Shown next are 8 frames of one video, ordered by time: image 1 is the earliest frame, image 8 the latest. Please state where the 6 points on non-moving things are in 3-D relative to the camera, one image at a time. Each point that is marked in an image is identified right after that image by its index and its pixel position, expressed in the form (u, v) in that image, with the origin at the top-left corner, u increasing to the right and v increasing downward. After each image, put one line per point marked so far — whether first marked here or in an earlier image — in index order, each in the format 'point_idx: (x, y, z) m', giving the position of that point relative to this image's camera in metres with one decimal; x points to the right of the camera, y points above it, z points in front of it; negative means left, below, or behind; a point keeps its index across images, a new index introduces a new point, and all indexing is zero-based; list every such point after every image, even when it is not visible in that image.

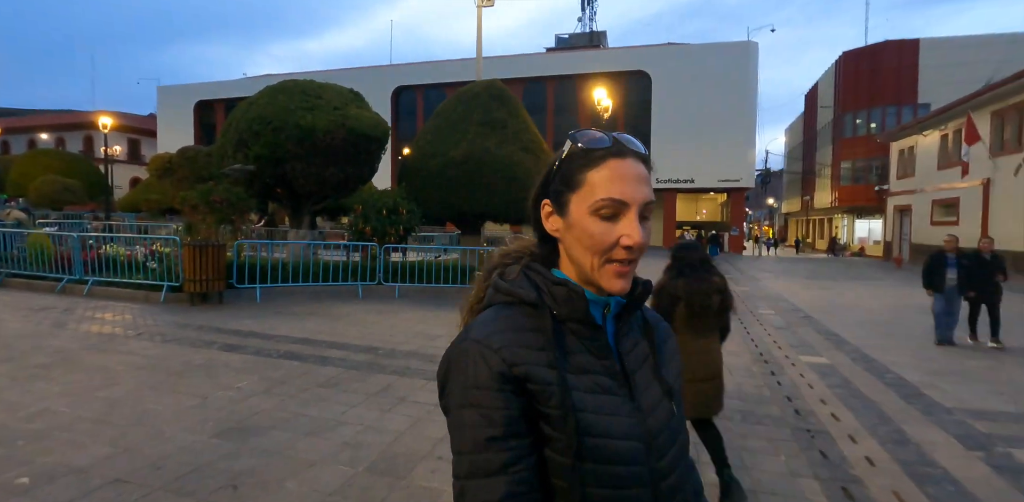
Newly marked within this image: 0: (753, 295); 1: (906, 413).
0: (+5.3, -1.1, +11.5) m
1: (+3.3, -1.5, +4.3) m
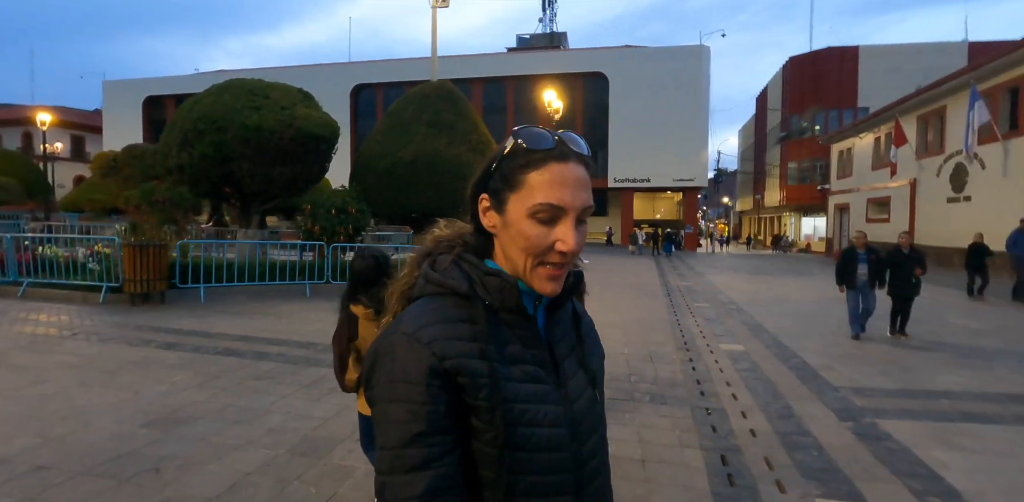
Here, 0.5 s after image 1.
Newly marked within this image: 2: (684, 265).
0: (+4.2, -1.0, +12.0) m
1: (+2.7, -1.5, +4.7) m
2: (+6.3, -0.7, +19.2) m
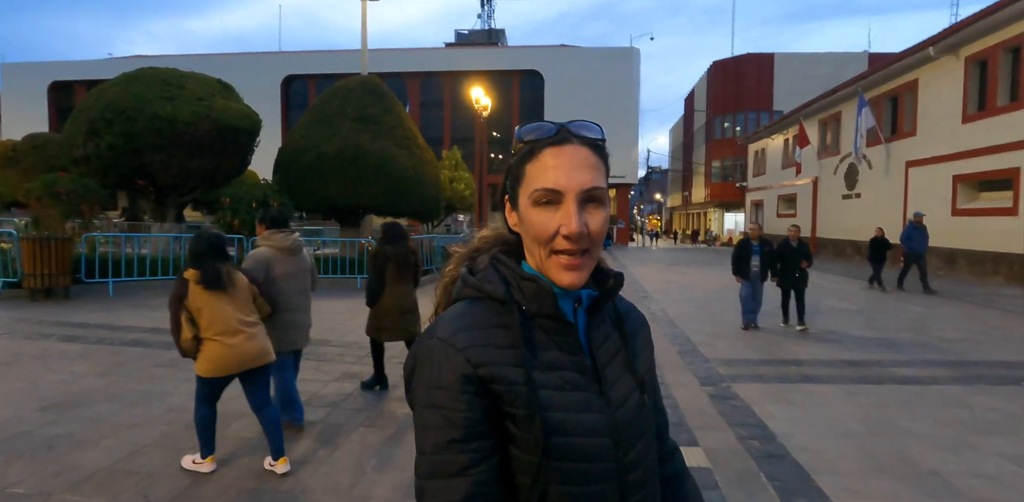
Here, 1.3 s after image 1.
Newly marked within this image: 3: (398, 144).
0: (+2.5, -0.9, +12.8) m
1: (+1.7, -1.3, +5.4) m
2: (+3.8, -0.4, +20.1) m
3: (-2.7, +2.5, +11.5) m
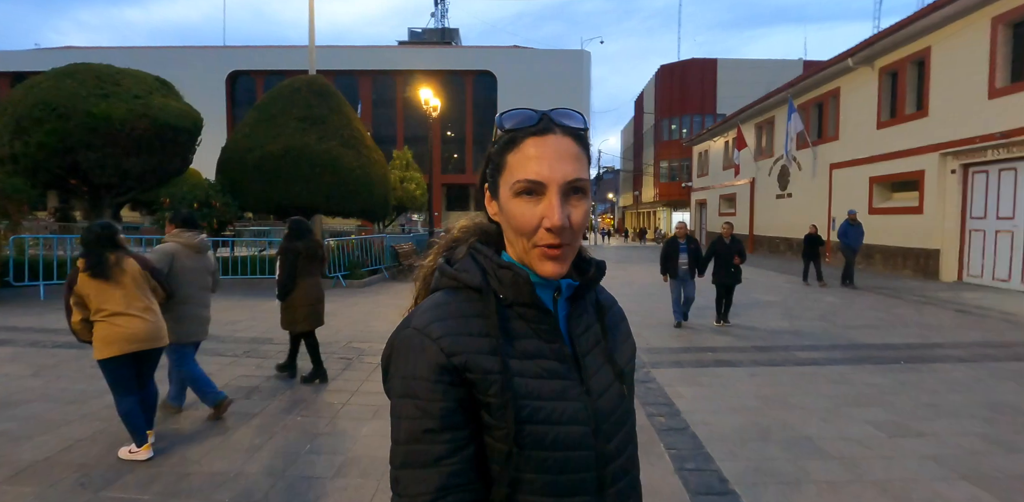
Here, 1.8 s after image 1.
0: (+1.2, -0.8, +13.3) m
1: (+1.0, -1.3, +5.8) m
2: (+1.9, -0.3, +20.7) m
3: (-3.9, +2.5, +11.5) m
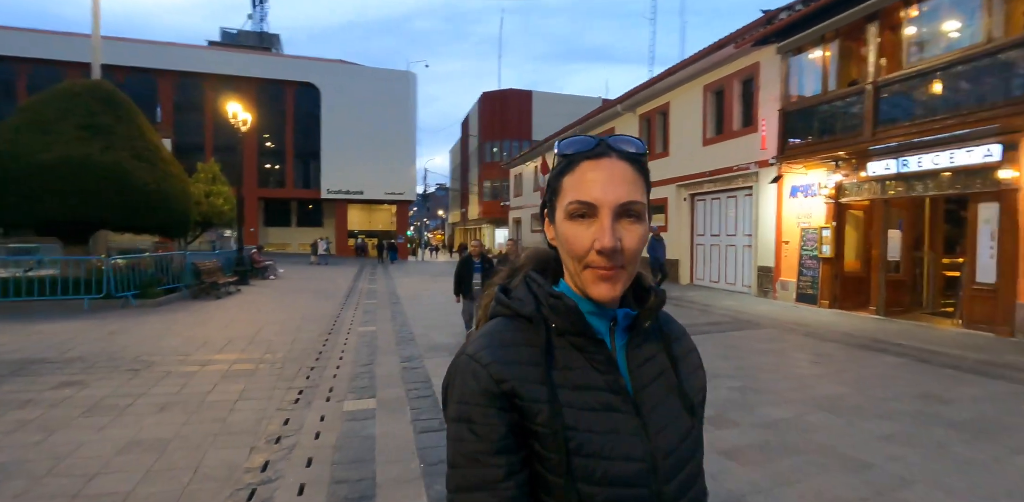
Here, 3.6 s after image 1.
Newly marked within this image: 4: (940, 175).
0: (-4.0, -1.2, +14.1) m
1: (-1.8, -1.5, +6.9) m
2: (-5.6, -0.9, +21.4) m
3: (-8.3, +2.1, +10.9) m
4: (+9.2, +1.6, +10.5) m
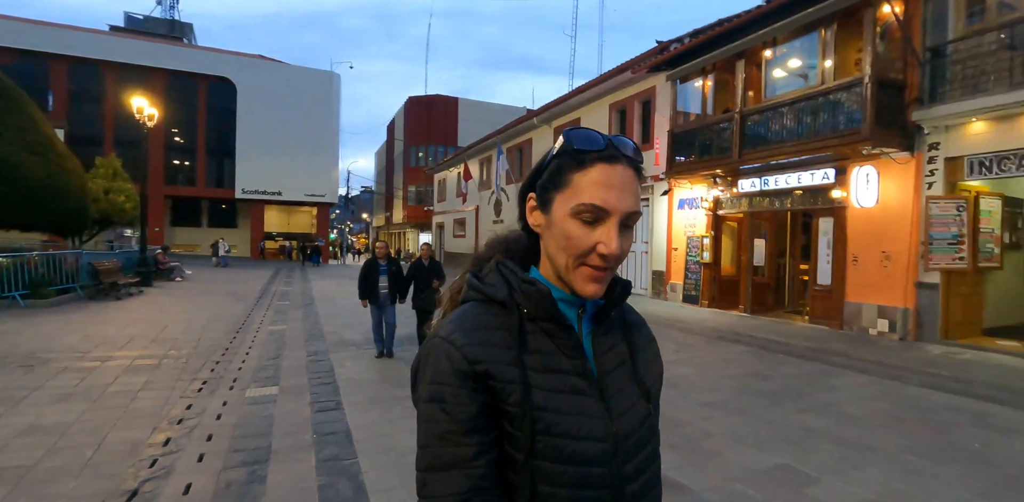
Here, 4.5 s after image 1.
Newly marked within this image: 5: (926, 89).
0: (-6.4, -1.3, +14.1) m
1: (-3.3, -1.5, +7.4) m
2: (-9.1, -1.0, +21.1) m
3: (-10.3, +2.1, +10.4) m
4: (+7.1, +1.5, +12.4) m
5: (+8.6, +3.4, +10.3) m
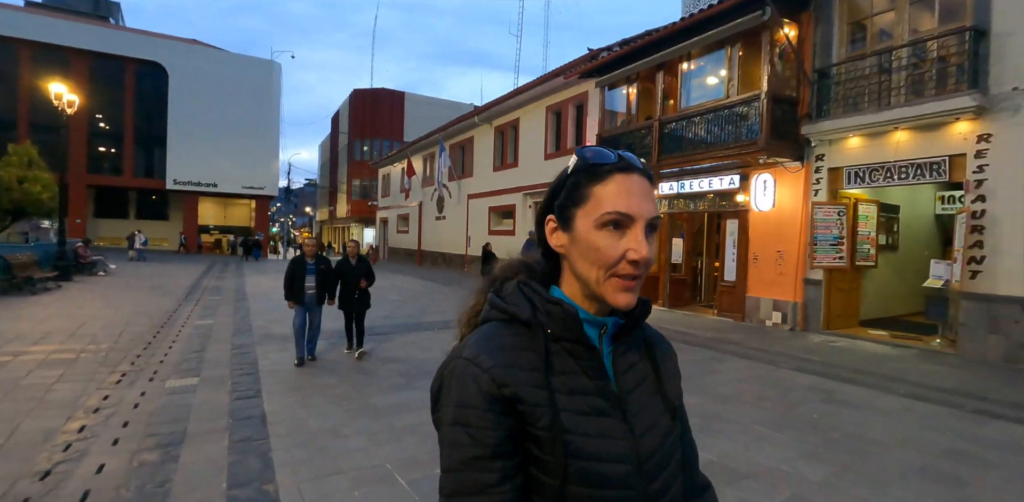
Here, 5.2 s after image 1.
0: (-8.3, -1.1, +14.0) m
1: (-4.5, -1.5, +7.6) m
2: (-11.6, -0.8, +20.7) m
3: (-11.7, +2.3, +9.9) m
4: (+5.3, +1.5, +13.6) m
5: (+7.1, +3.4, +11.6) m
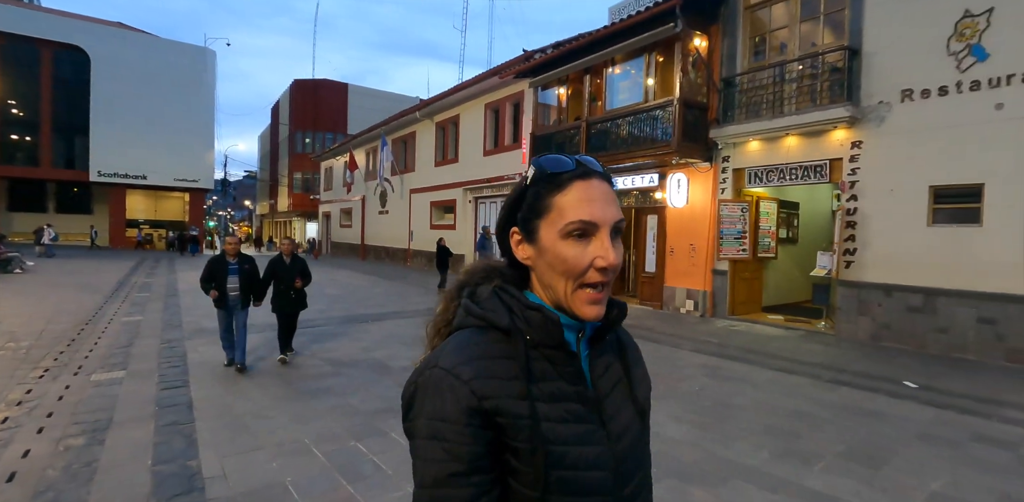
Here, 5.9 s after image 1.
0: (-10.1, -1.0, +13.8) m
1: (-5.7, -1.4, +7.7) m
2: (-14.1, -0.6, +20.1) m
3: (-13.2, +2.3, +9.3) m
4: (+3.5, +1.7, +14.6) m
5: (+5.4, +3.6, +12.7) m
